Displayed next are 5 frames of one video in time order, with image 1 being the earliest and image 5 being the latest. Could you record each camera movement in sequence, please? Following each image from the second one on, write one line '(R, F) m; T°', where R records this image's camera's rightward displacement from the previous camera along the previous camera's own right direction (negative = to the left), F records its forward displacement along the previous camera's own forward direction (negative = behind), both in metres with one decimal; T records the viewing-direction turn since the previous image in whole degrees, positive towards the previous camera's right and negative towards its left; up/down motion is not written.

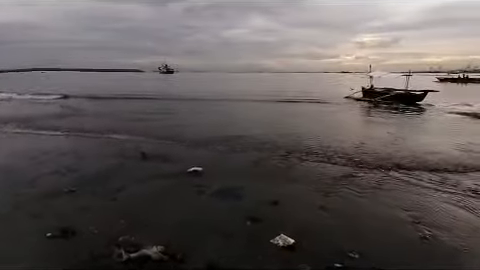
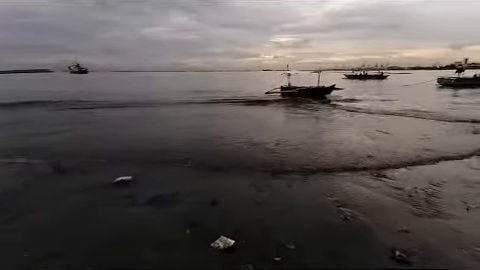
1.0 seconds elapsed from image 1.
(-1.2, +0.4) m; +12°
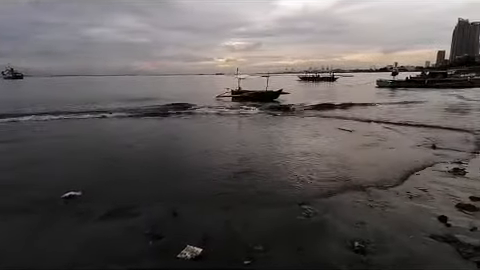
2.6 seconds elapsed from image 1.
(+0.7, -0.2) m; -8°
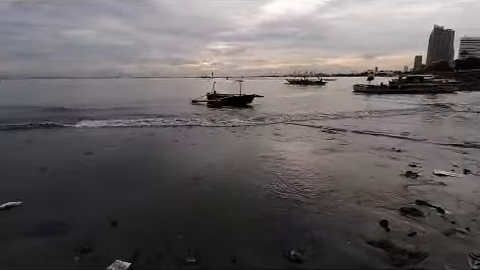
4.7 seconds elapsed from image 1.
(+0.4, +0.1) m; +2°
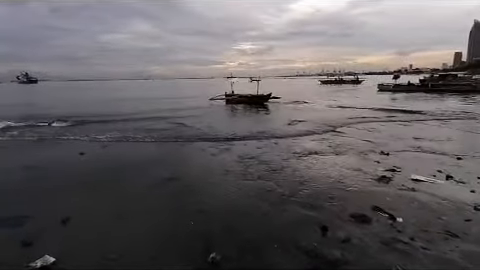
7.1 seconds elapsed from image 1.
(+0.6, -0.1) m; -5°
